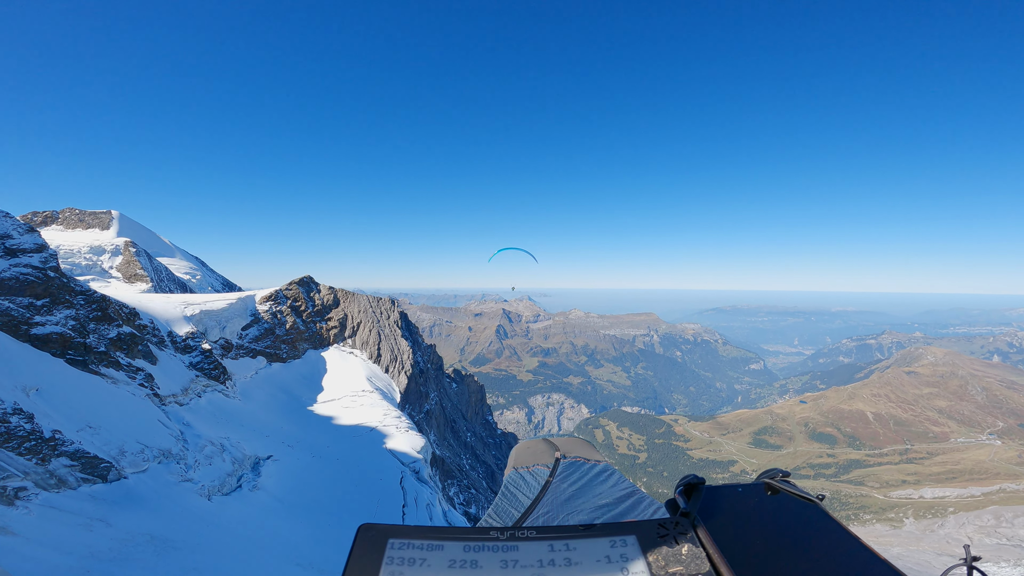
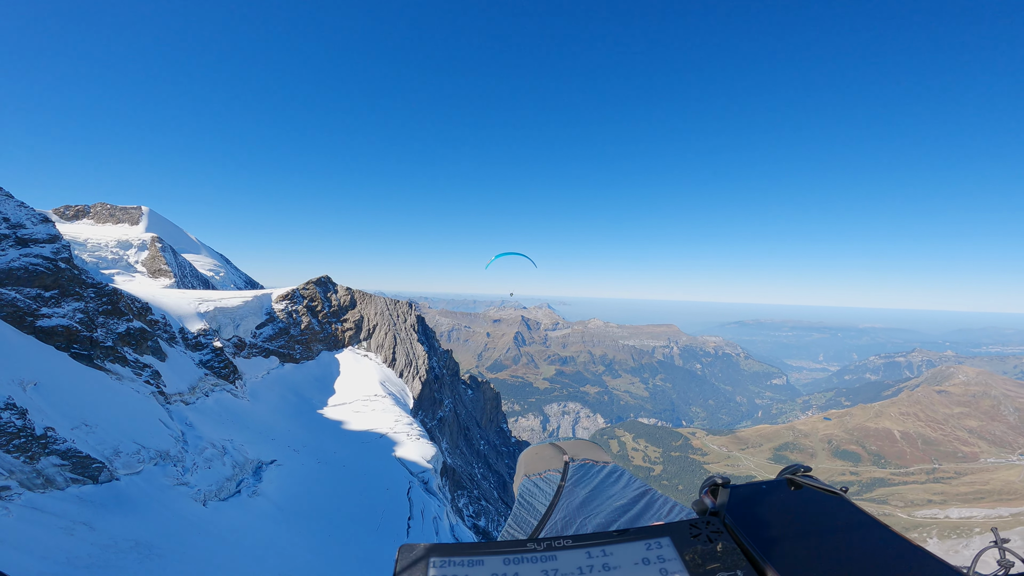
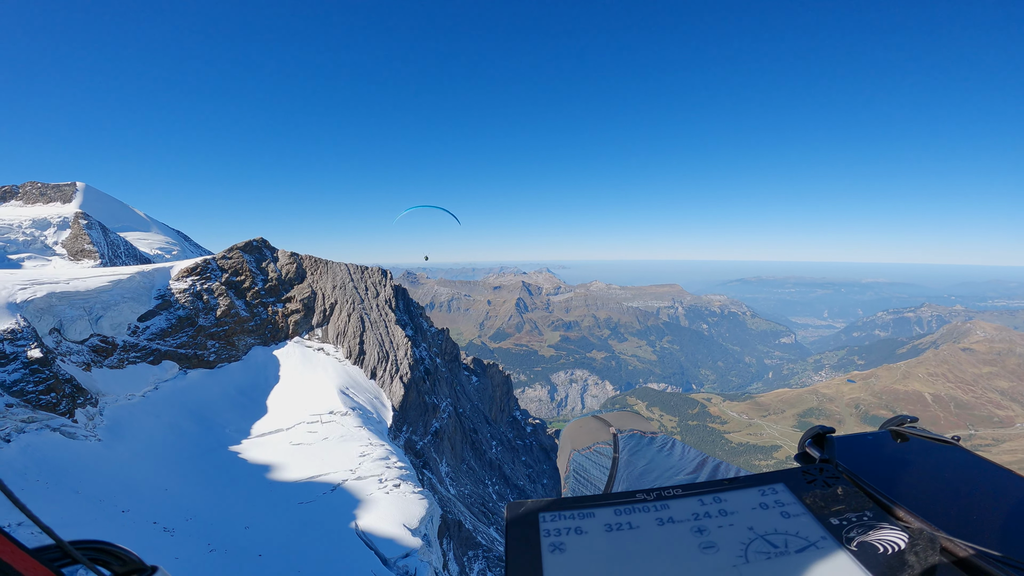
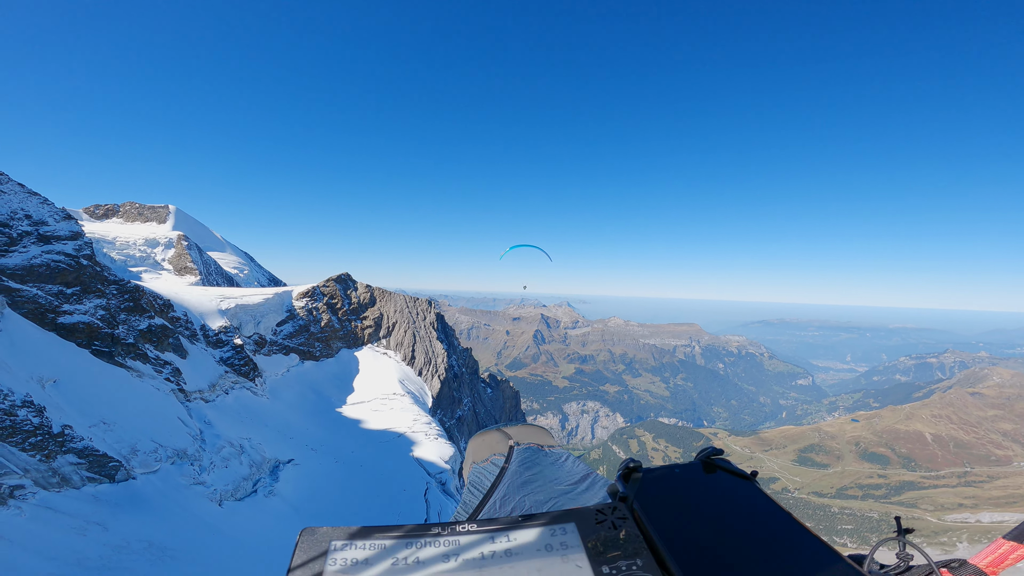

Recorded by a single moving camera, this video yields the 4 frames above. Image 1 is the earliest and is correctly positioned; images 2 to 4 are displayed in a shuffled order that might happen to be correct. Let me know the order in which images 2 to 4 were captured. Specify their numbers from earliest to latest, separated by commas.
2, 4, 3
